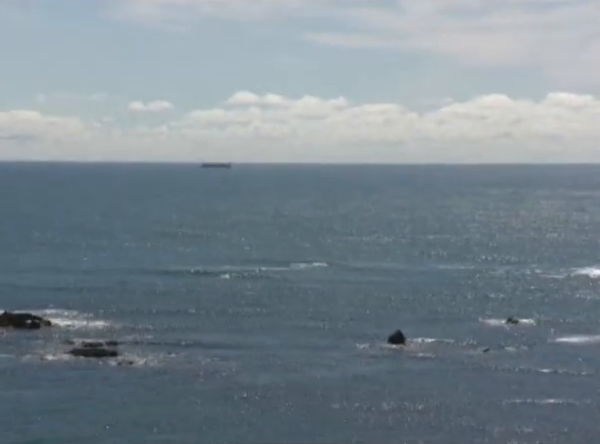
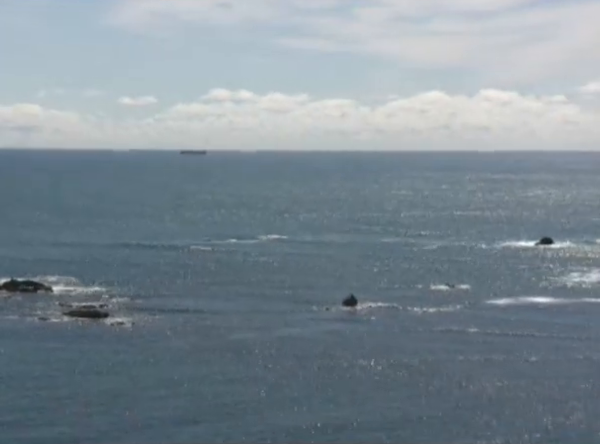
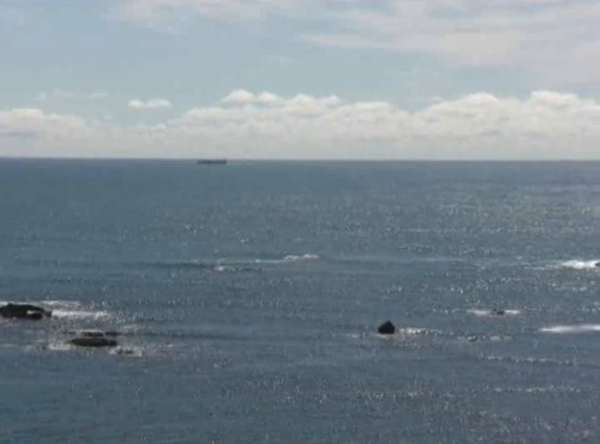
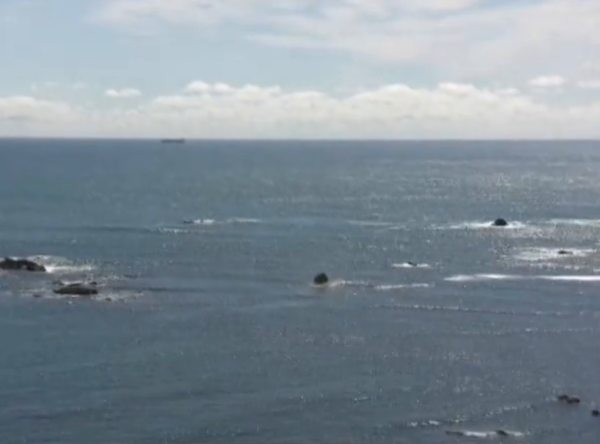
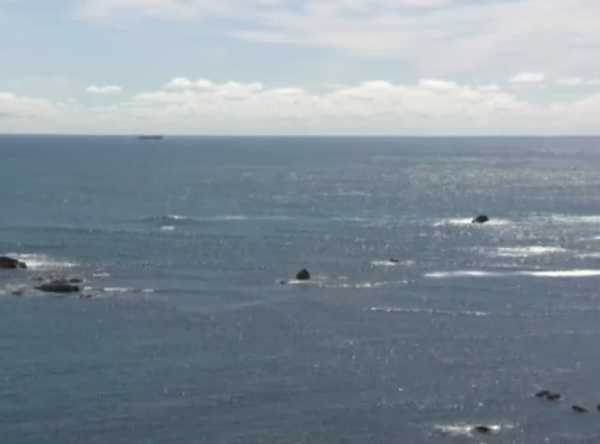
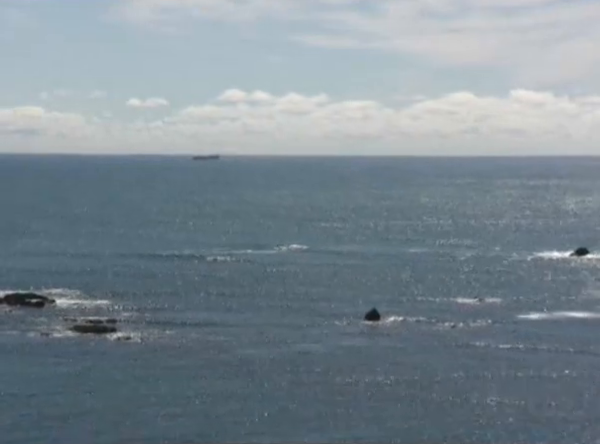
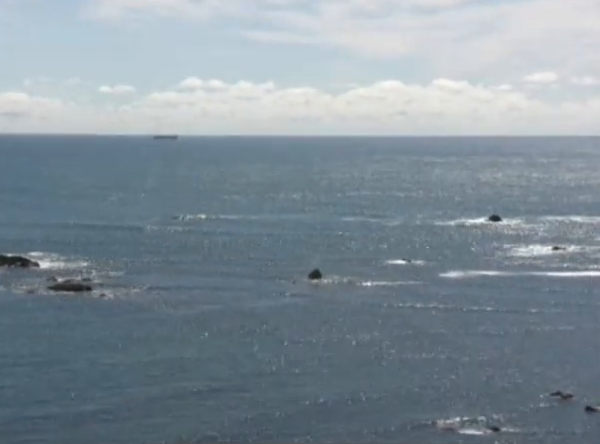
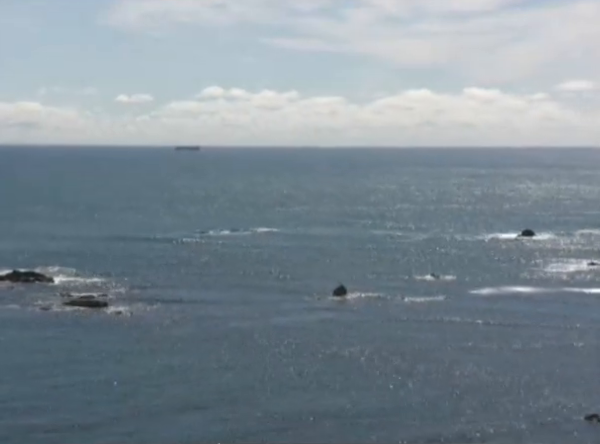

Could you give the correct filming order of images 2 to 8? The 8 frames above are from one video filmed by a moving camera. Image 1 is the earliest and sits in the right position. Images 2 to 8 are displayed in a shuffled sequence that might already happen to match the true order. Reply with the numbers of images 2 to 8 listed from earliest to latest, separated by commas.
3, 6, 2, 8, 4, 7, 5
